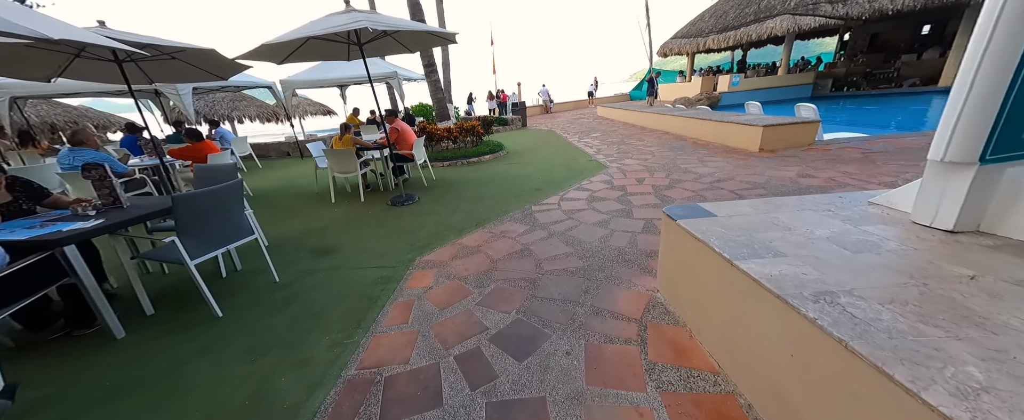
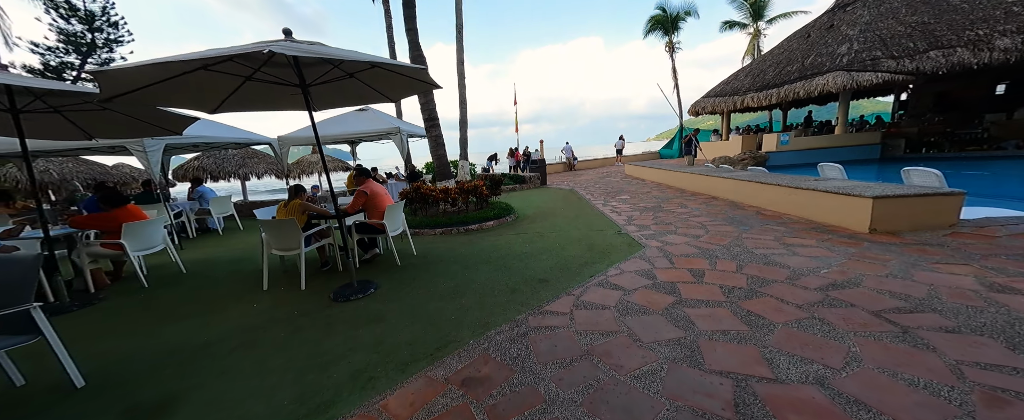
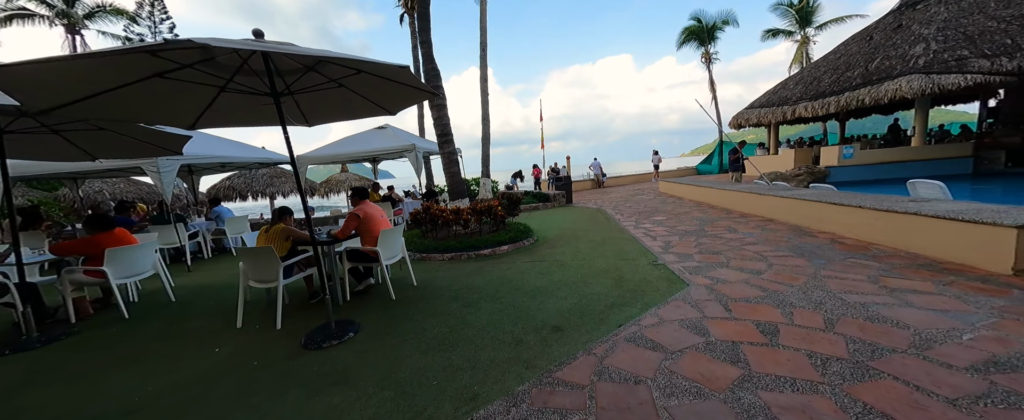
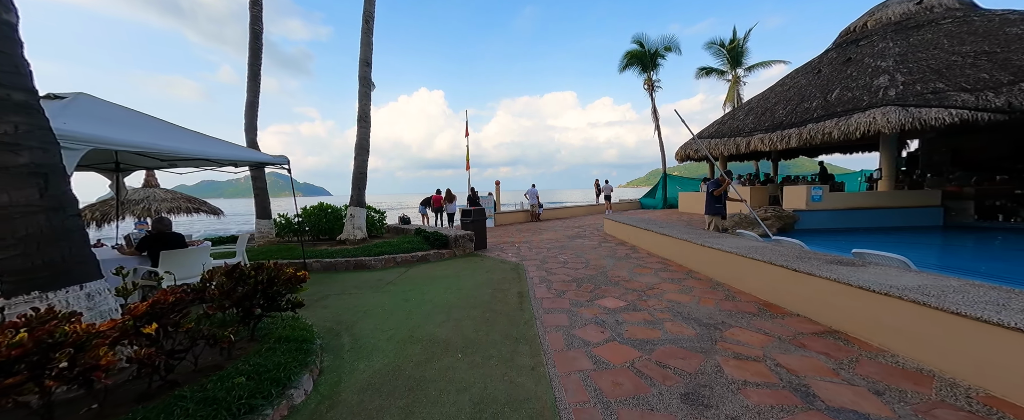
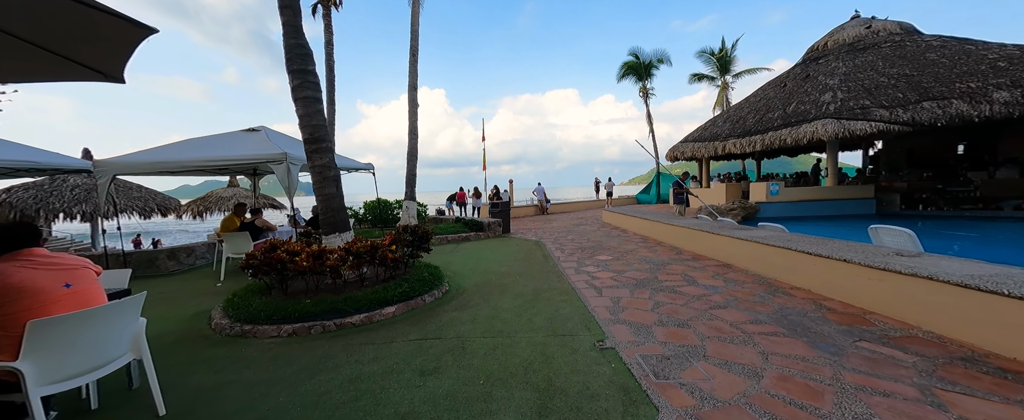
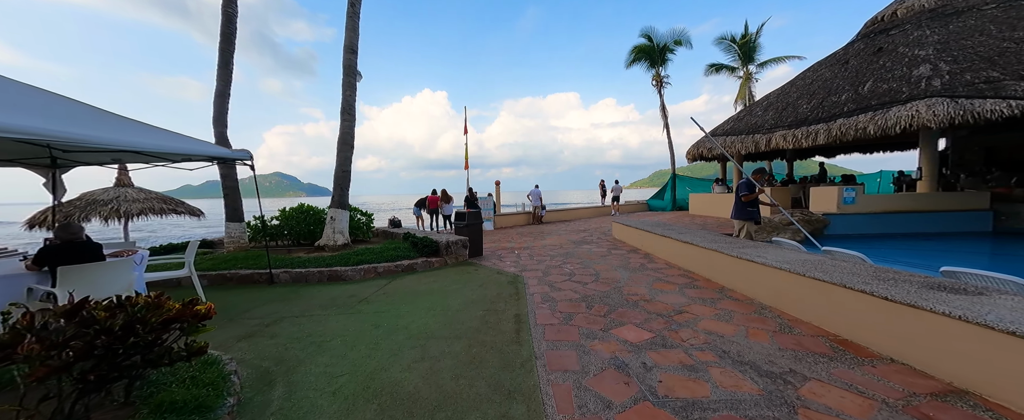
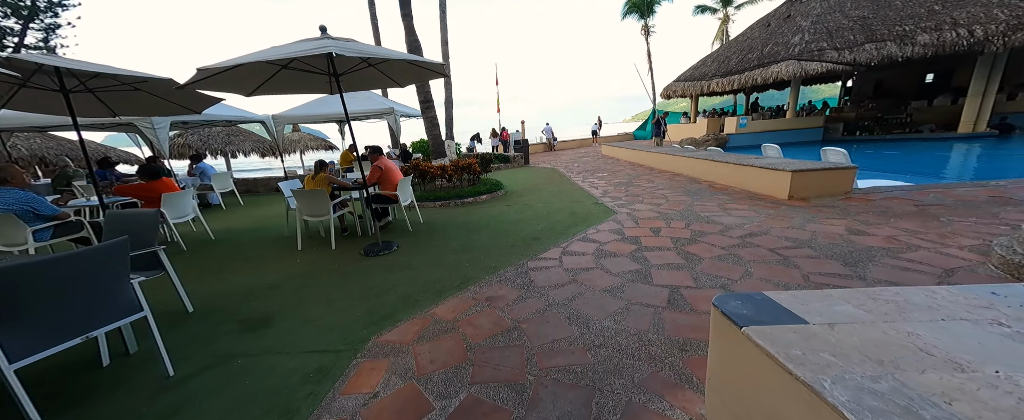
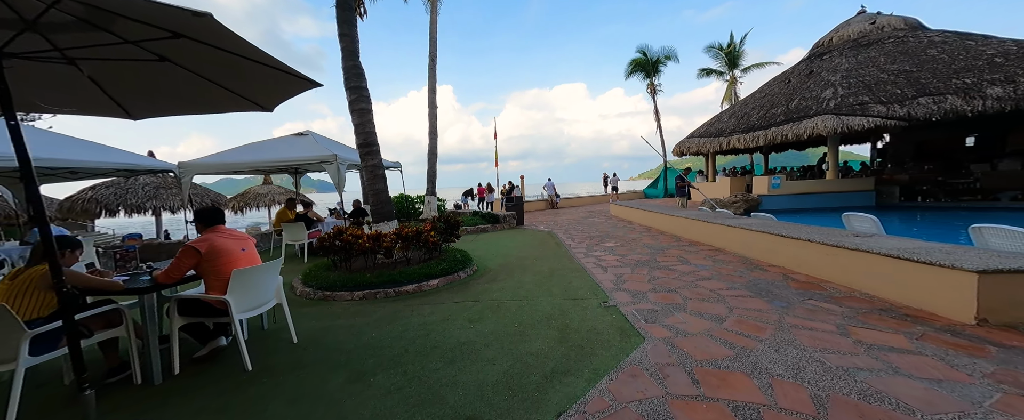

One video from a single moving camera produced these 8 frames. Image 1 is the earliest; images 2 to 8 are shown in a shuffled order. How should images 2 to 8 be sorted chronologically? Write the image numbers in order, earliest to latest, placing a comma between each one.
7, 2, 3, 8, 5, 4, 6
